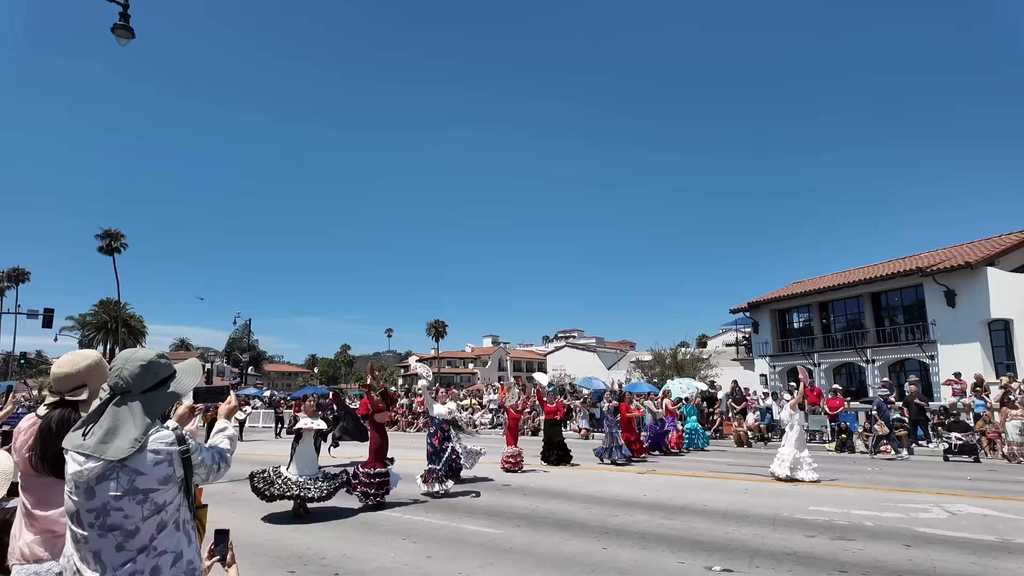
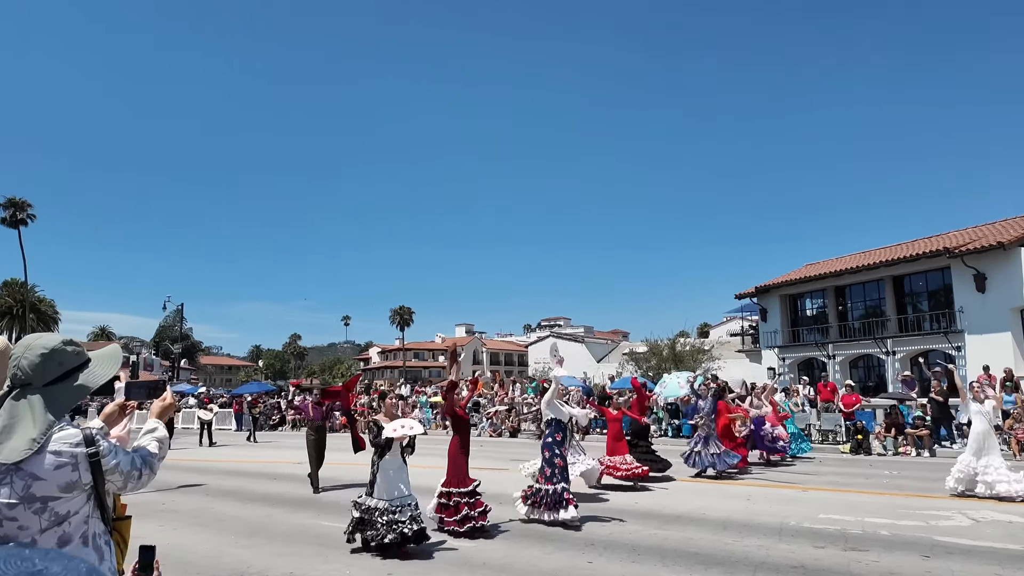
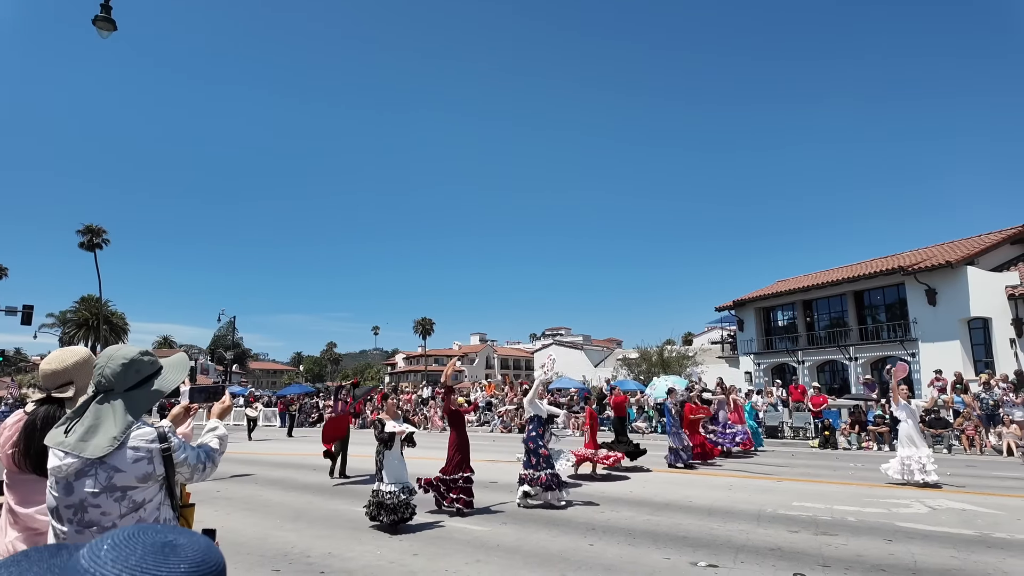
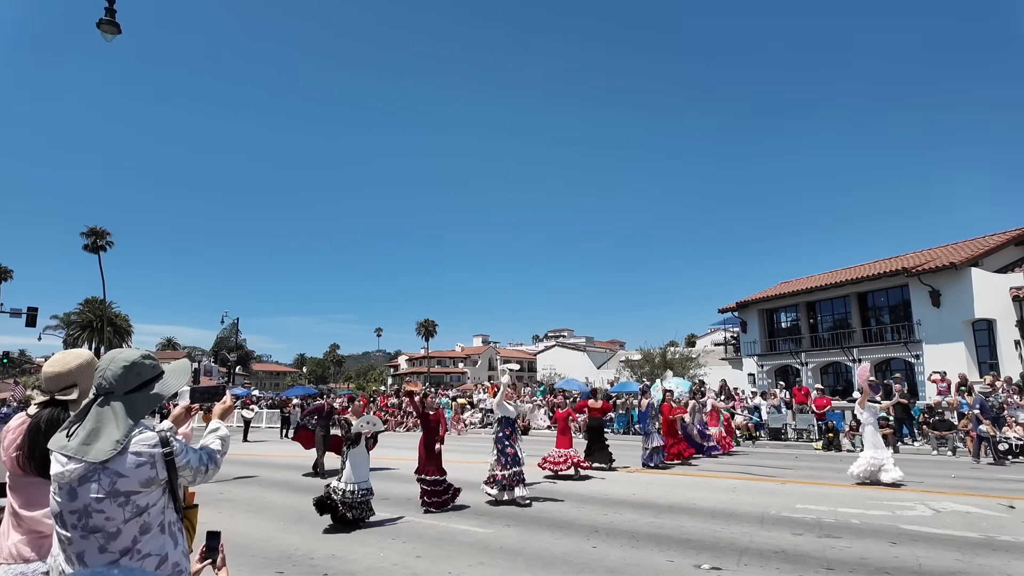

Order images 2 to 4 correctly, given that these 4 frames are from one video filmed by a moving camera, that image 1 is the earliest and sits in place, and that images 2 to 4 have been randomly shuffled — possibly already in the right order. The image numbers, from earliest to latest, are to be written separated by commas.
4, 3, 2
